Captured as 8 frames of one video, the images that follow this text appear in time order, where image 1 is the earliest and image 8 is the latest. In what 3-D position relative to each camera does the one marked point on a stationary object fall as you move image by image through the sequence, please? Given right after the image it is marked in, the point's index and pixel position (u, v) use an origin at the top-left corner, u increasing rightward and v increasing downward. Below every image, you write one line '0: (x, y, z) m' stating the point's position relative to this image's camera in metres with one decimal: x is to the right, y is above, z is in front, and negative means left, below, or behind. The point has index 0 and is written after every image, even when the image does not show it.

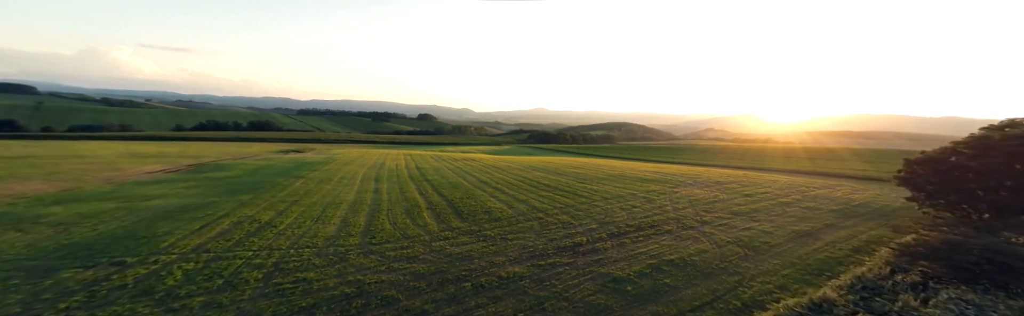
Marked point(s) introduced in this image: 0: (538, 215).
0: (+0.9, -2.1, +11.6) m
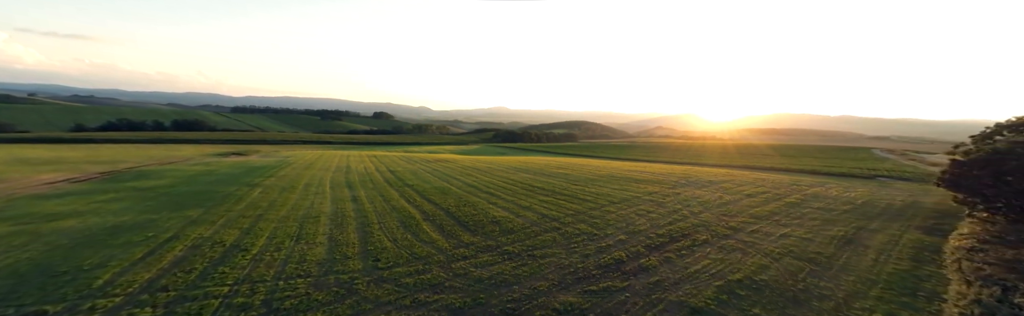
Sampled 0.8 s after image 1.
0: (+1.4, -2.4, +10.9) m
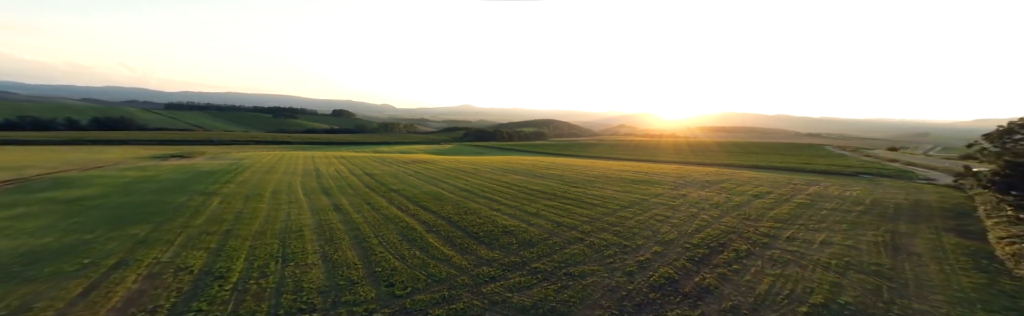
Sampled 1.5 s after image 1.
0: (+2.0, -2.5, +10.2) m
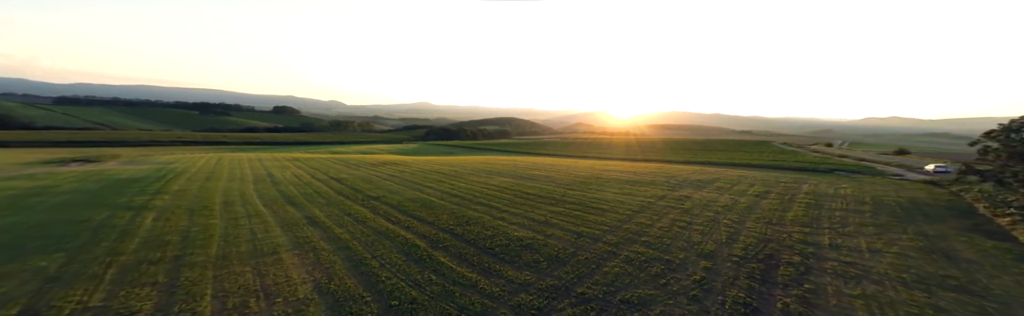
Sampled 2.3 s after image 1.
0: (+2.8, -2.7, +9.5) m
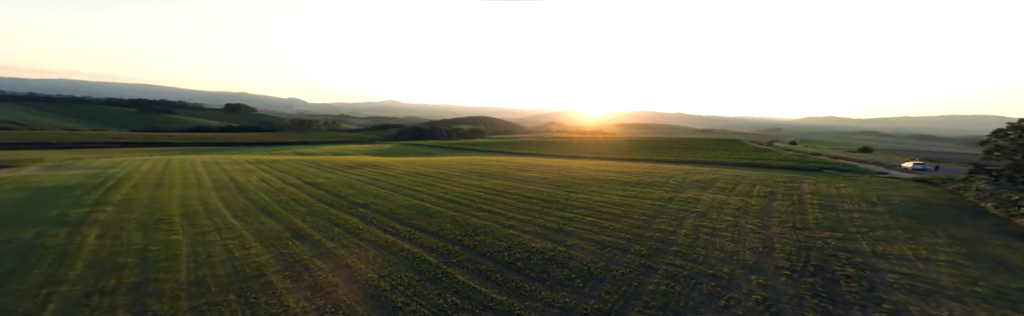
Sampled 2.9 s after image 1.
0: (+3.5, -2.8, +8.9) m
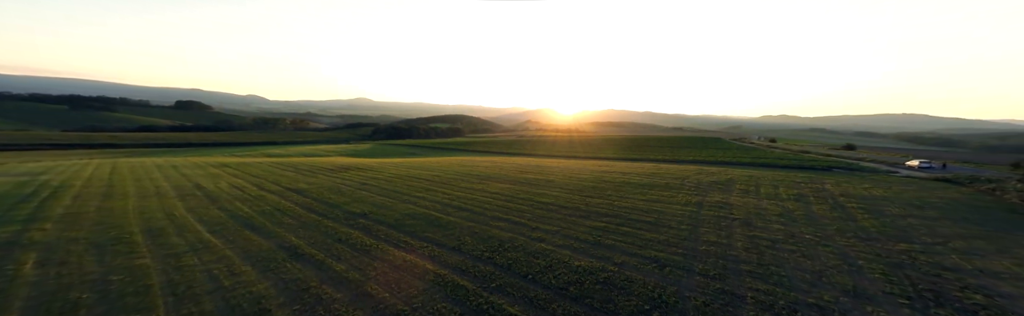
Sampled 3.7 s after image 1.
0: (+5.0, -3.0, +8.0) m
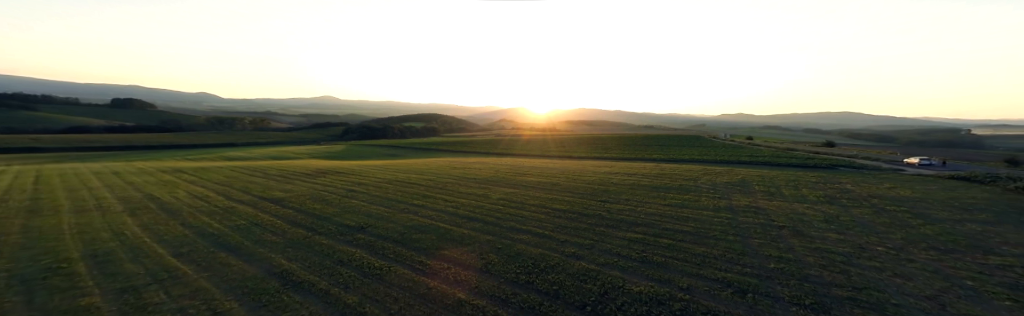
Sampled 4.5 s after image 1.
0: (+6.4, -3.2, +7.1) m
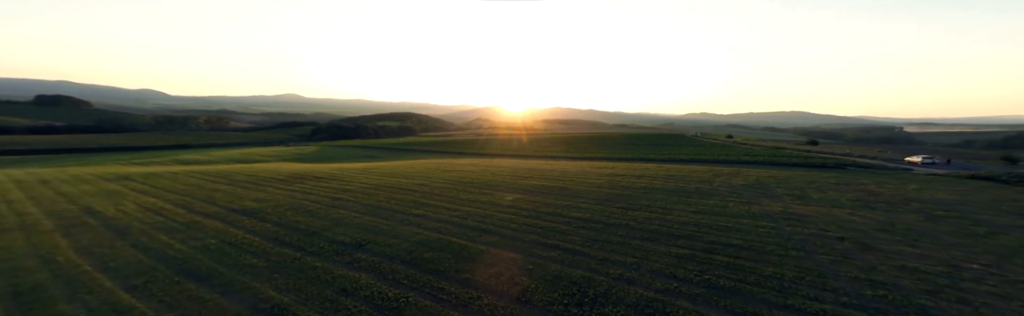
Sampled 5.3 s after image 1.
0: (+7.9, -3.3, +6.2) m
